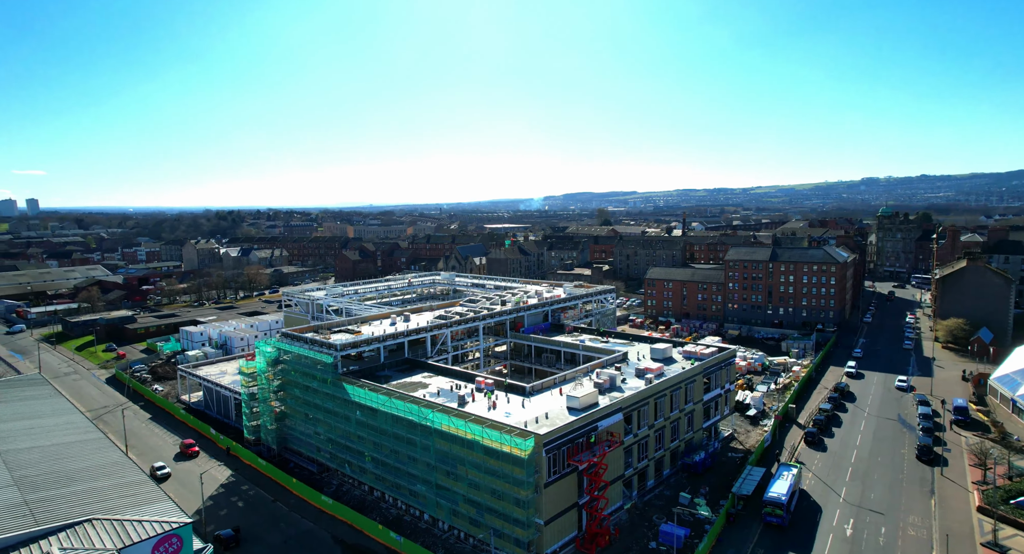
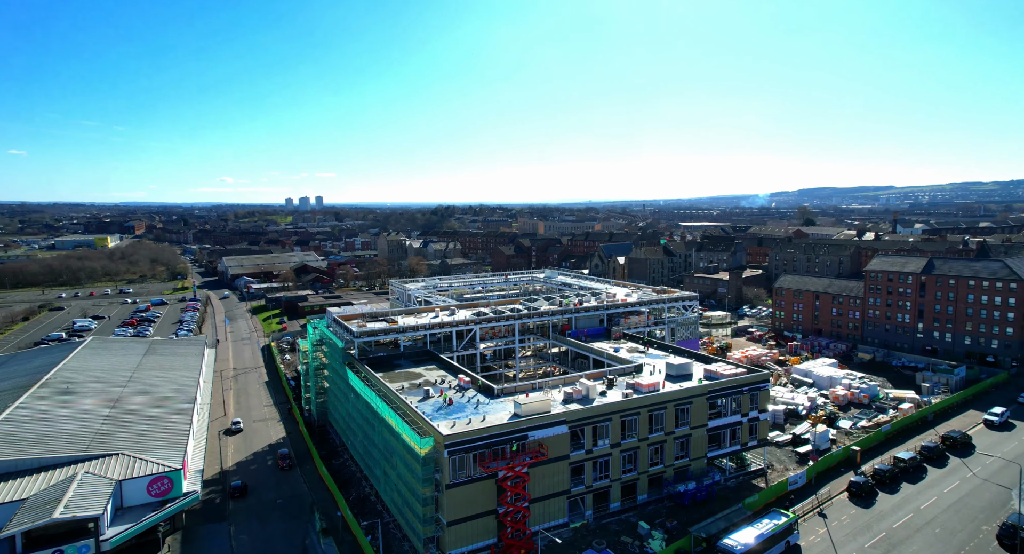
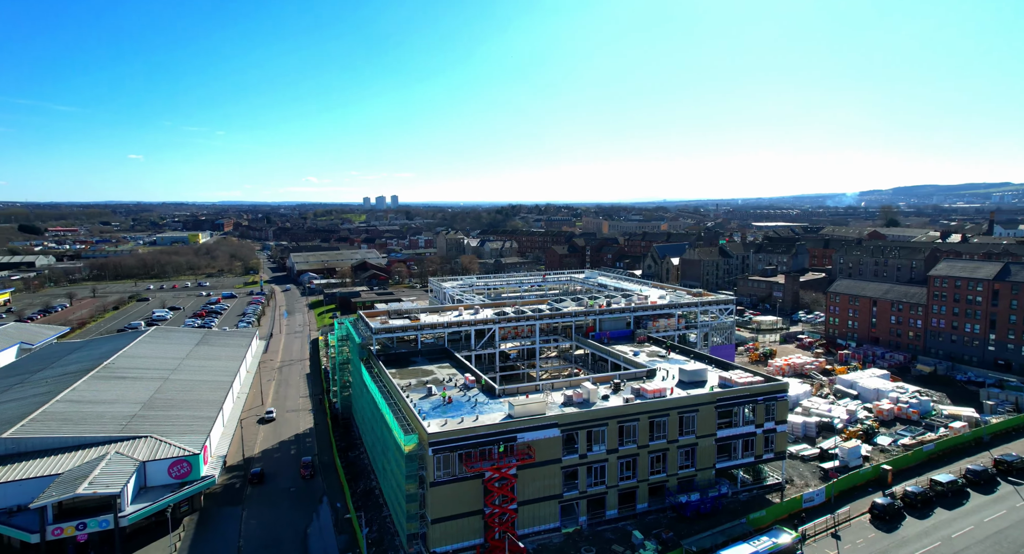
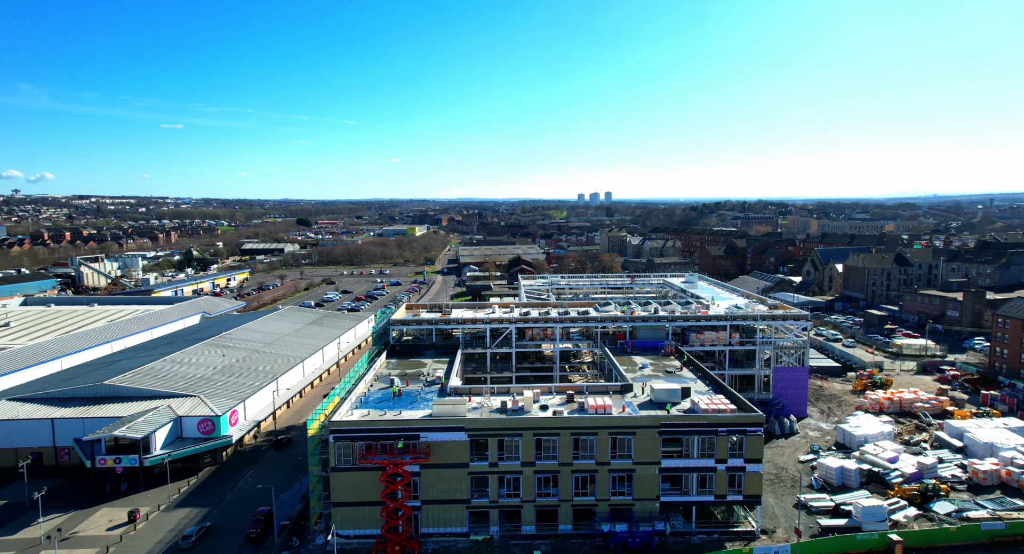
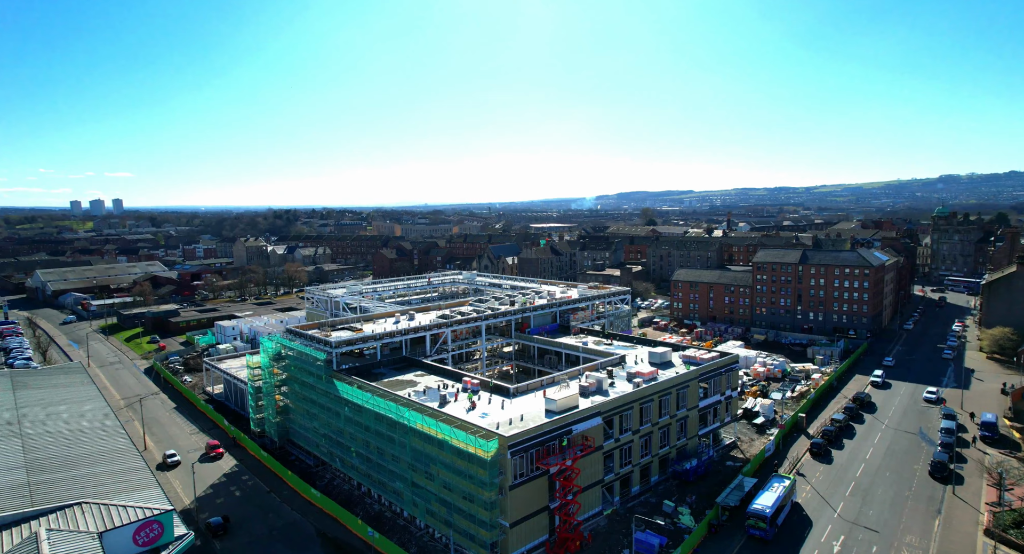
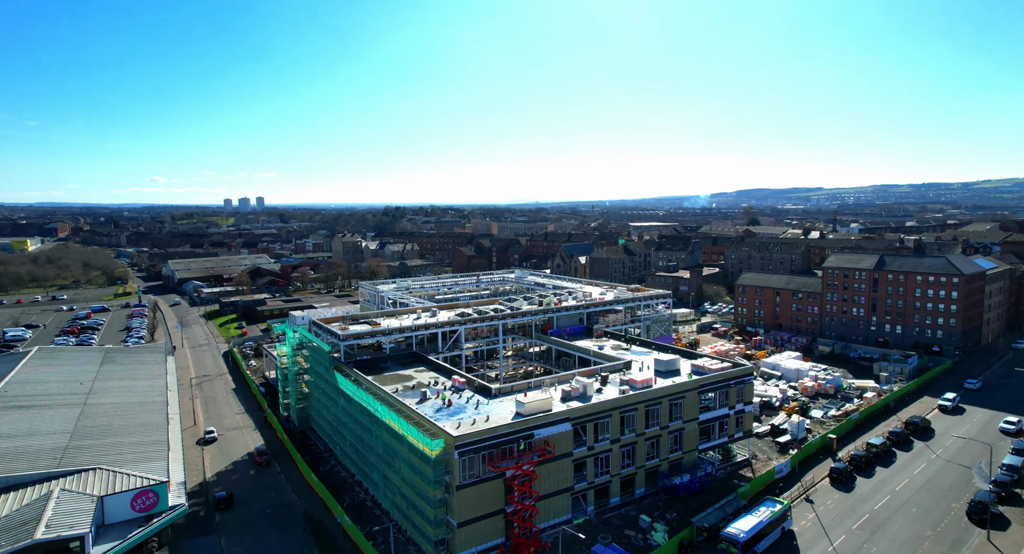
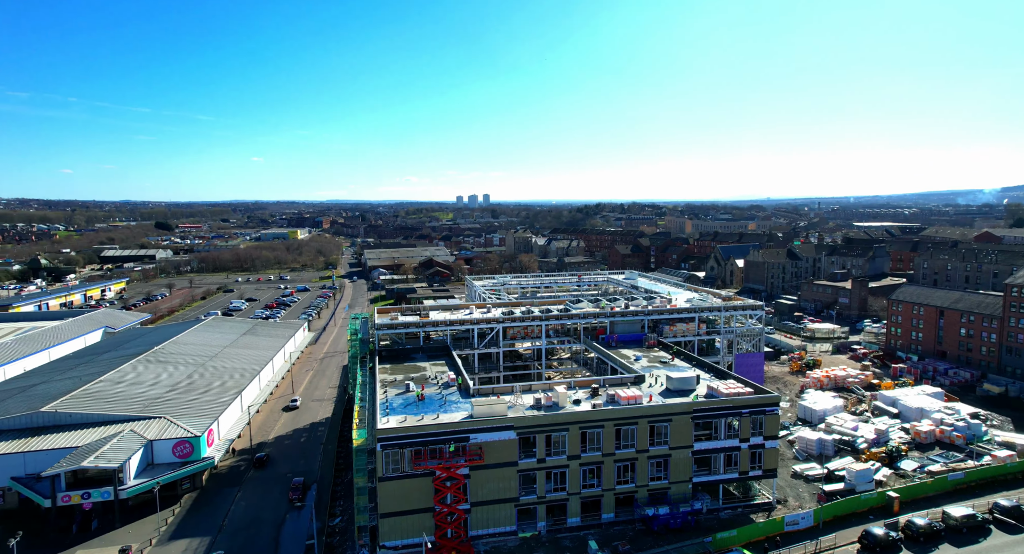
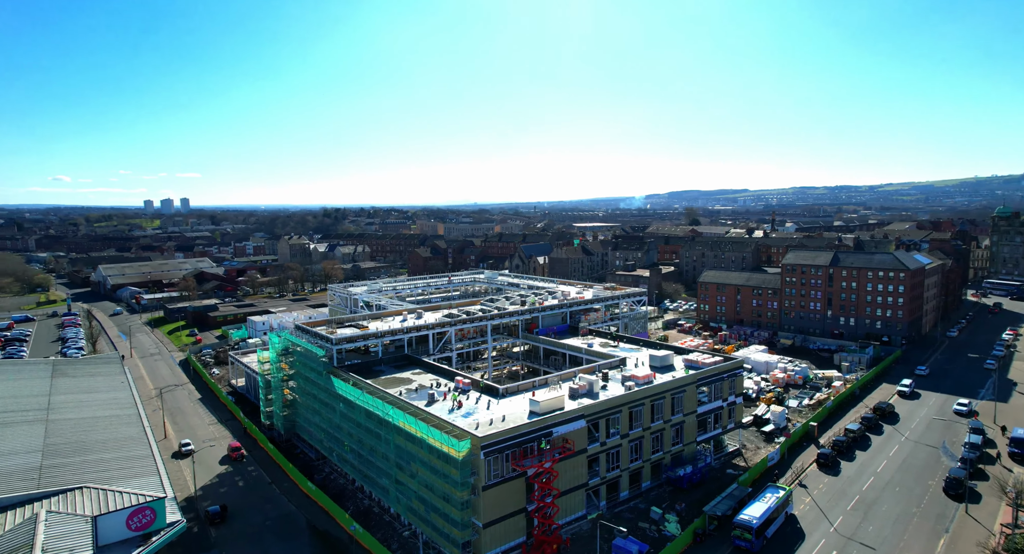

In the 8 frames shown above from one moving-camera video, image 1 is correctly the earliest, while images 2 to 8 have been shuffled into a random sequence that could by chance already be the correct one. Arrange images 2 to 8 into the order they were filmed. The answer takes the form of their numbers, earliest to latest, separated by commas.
5, 8, 6, 2, 3, 7, 4
